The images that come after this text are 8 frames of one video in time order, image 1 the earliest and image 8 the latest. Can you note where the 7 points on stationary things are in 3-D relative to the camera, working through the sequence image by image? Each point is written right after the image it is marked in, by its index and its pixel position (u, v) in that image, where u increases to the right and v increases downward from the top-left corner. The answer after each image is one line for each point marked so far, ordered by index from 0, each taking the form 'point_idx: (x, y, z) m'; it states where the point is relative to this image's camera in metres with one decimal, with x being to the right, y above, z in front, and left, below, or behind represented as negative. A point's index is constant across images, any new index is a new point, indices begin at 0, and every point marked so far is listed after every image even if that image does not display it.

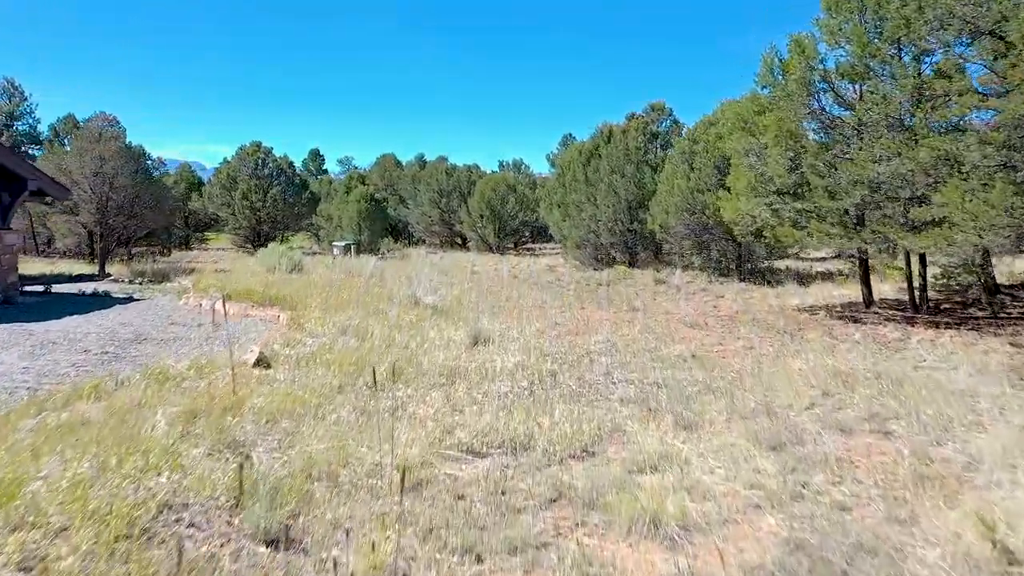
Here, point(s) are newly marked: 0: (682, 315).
0: (+2.4, -0.4, +11.2) m
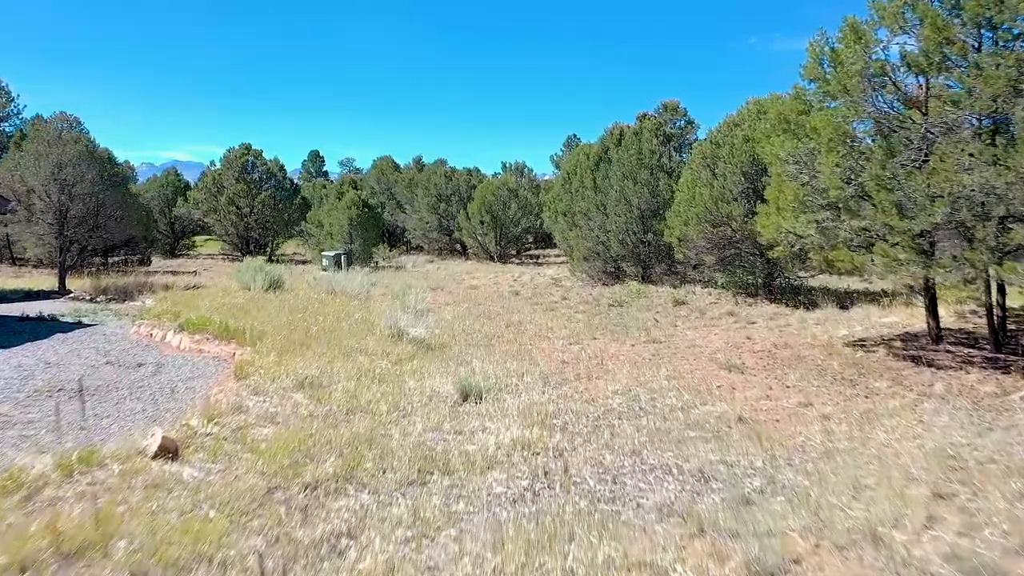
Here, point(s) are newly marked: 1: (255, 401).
0: (+2.4, -0.8, +9.5) m
1: (-2.0, -0.9, +6.1) m
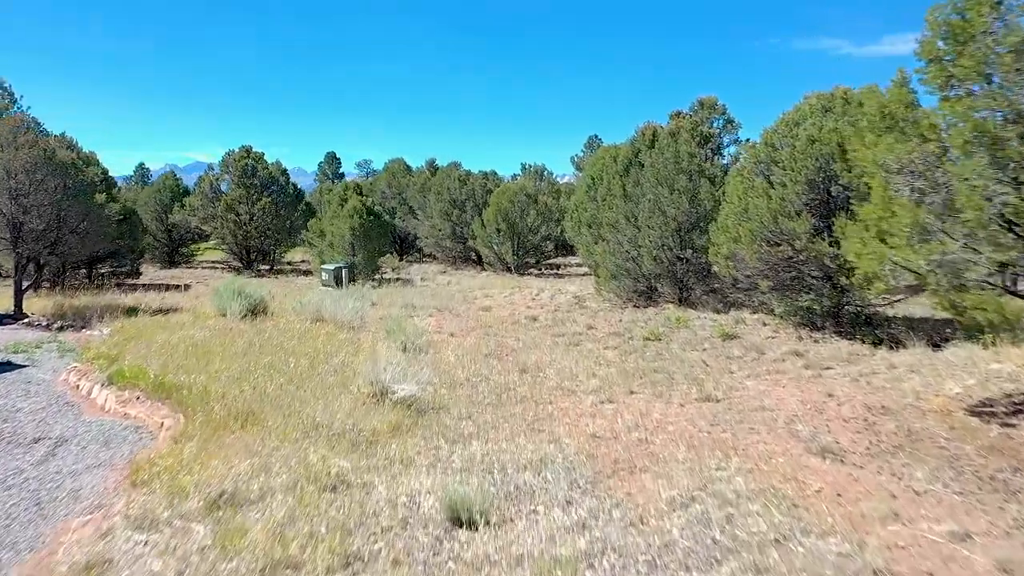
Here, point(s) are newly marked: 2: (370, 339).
0: (+2.6, -1.2, +7.3) m
1: (-1.9, -1.3, +4.0) m
2: (-2.0, -0.7, +11.4) m
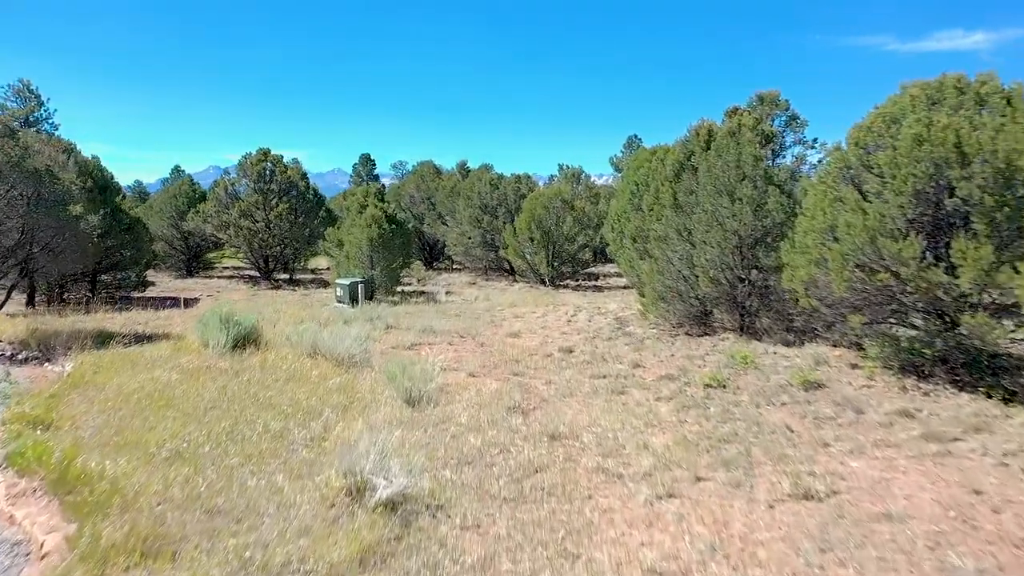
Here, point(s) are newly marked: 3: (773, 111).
0: (+2.7, -1.6, +5.1) m
1: (-1.9, -1.7, +2.0) m
2: (-1.7, -1.1, +9.4) m
3: (+5.6, +3.8, +17.1) m
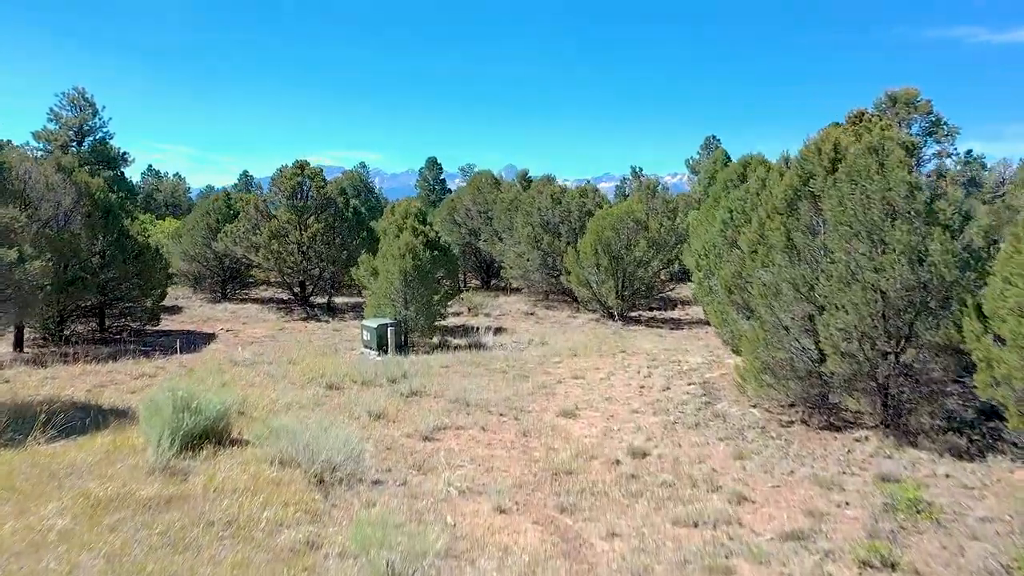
0: (+2.6, -2.5, +1.6) m
1: (-2.3, -2.6, -1.1) m
2: (-1.4, -2.0, +6.3) m
3: (+6.7, +2.9, +13.3) m
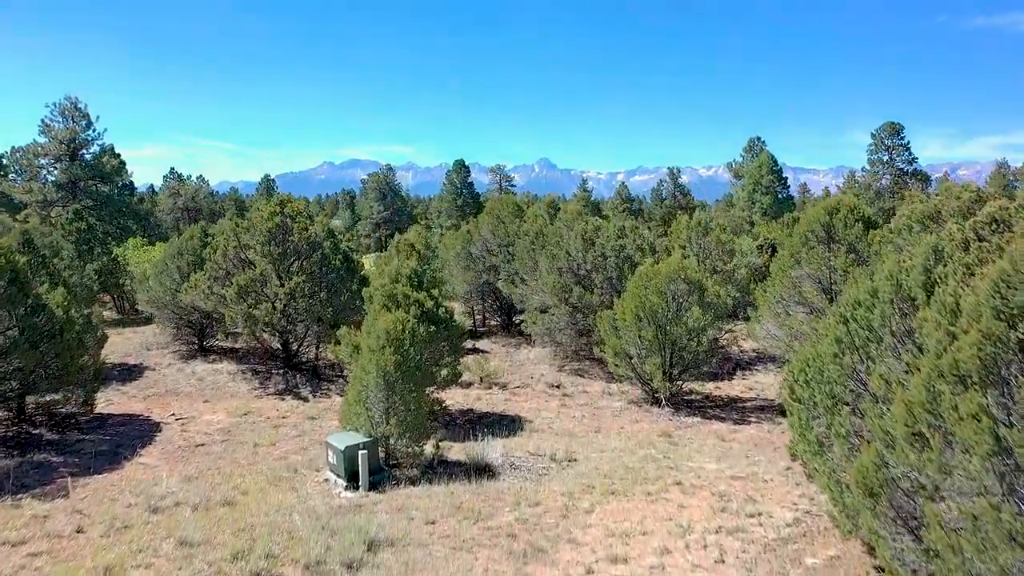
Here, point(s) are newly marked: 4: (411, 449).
0: (+2.2, -4.2, -2.6) m
1: (-2.8, -4.3, -5.0) m
2: (-1.5, -3.7, +2.3) m
3: (+6.8, +1.3, +8.9) m
4: (-1.6, -2.5, +12.8) m
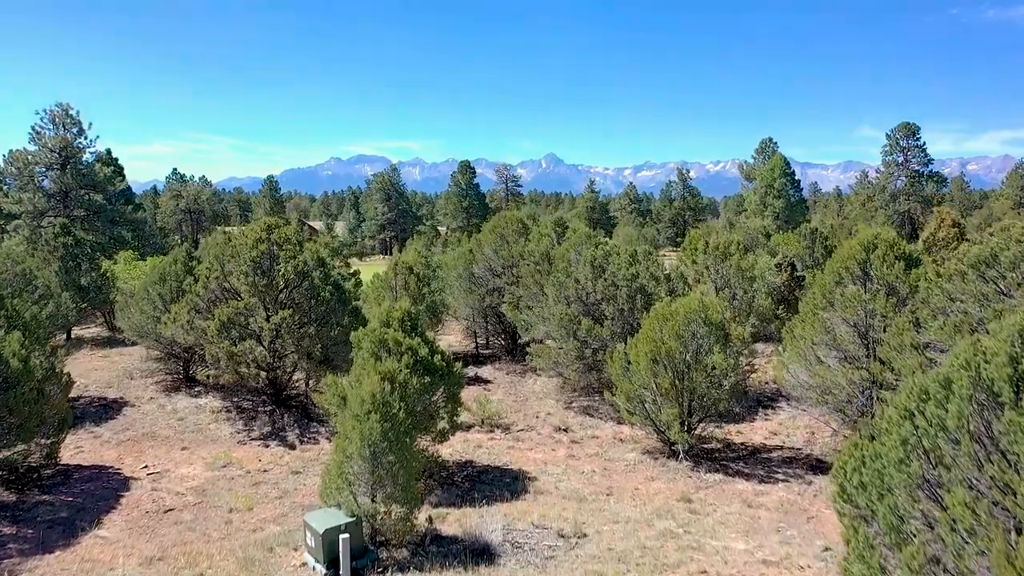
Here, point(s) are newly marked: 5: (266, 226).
0: (+2.1, -5.1, -4.0) m
1: (-2.9, -5.2, -6.4) m
2: (-1.6, -4.5, +0.9) m
3: (+6.8, +0.5, +7.4) m
4: (-1.6, -3.2, +11.5) m
5: (-5.6, +1.4, +18.0) m
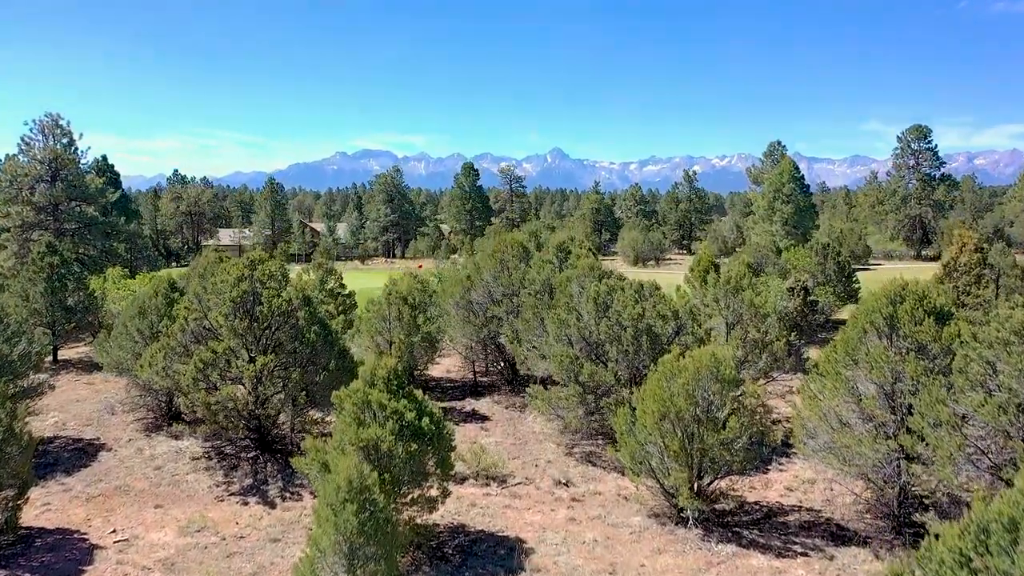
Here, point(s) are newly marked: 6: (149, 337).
0: (+1.9, -6.1, -5.1) m
1: (-3.1, -6.2, -7.5) m
2: (-1.8, -5.5, -0.1) m
3: (+6.6, -0.5, +6.2) m
4: (-1.7, -4.1, +10.4) m
5: (-5.7, +0.6, +17.0) m
6: (-8.7, -1.1, +19.1) m
